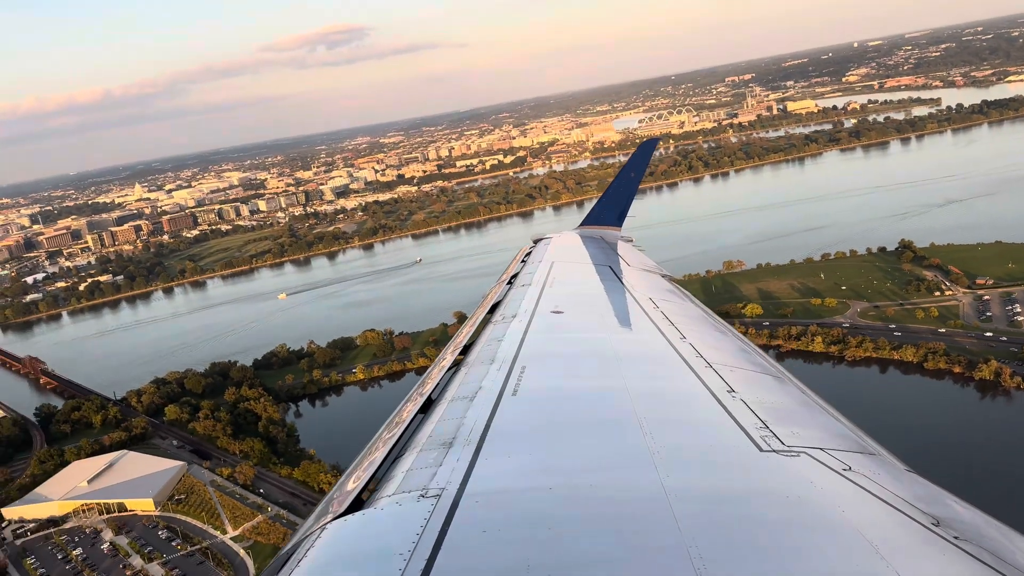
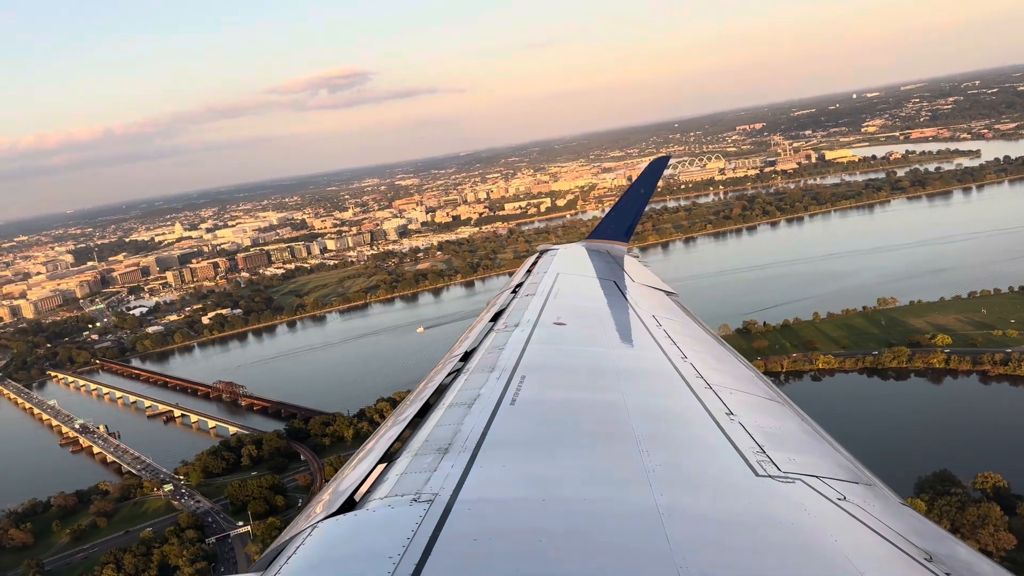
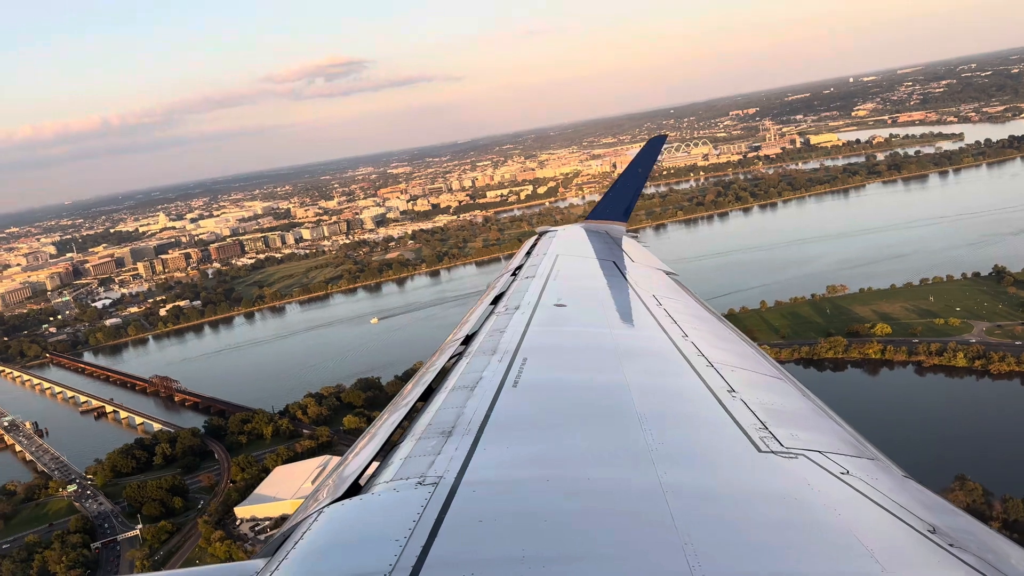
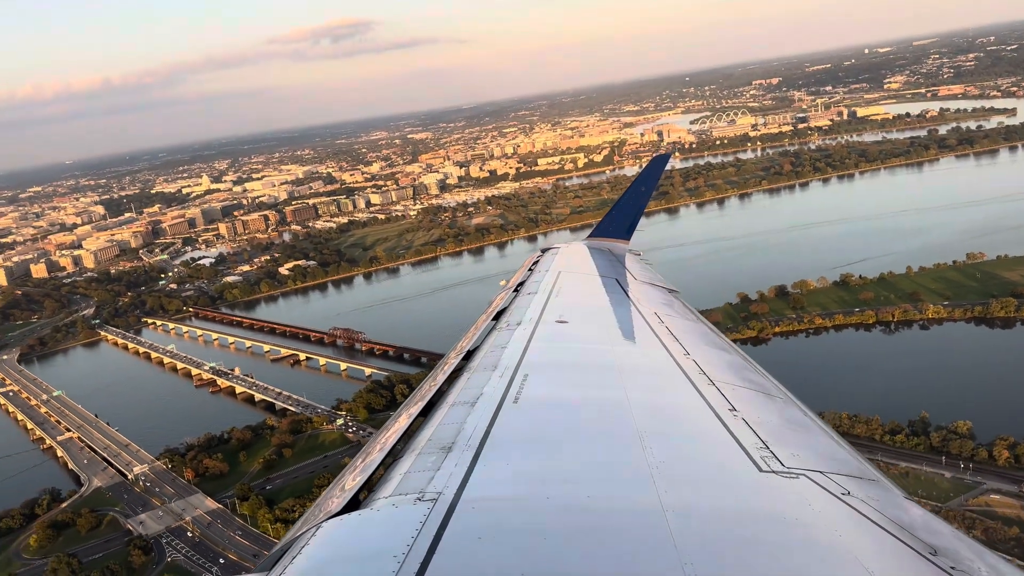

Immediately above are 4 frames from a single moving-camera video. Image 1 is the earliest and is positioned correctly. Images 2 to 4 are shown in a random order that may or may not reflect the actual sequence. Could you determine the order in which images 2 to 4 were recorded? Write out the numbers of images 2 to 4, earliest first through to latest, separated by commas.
3, 2, 4
